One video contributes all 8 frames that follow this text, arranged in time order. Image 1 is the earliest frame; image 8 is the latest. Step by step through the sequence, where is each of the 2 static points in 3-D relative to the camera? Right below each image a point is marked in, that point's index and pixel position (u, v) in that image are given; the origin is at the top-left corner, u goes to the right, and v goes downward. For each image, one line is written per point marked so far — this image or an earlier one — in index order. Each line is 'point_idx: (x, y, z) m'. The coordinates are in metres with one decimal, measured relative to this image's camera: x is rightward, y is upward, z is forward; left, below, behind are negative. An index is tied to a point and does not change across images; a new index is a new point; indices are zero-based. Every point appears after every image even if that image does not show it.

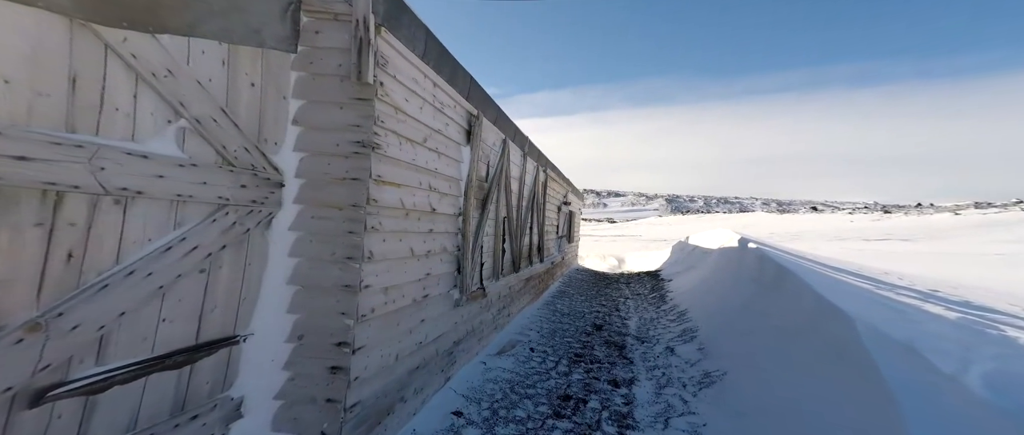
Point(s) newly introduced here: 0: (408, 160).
0: (-0.7, +0.4, +2.6) m
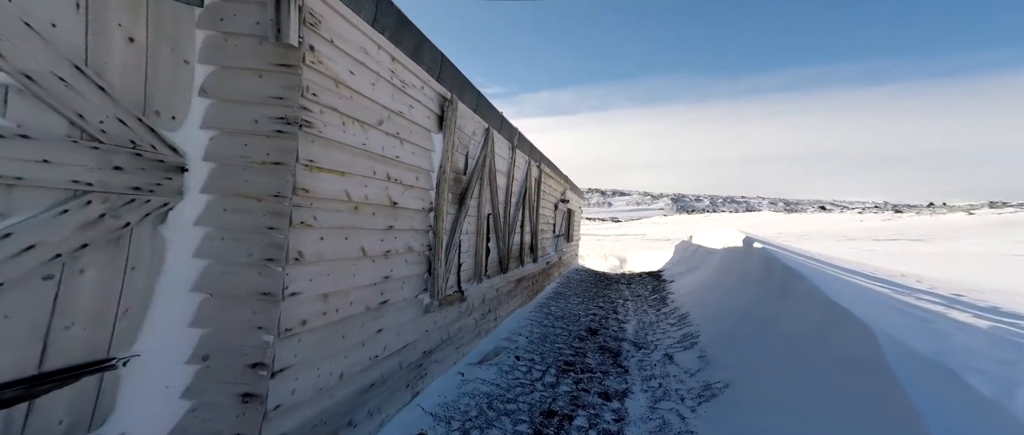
0: (-0.9, +0.4, +2.2) m
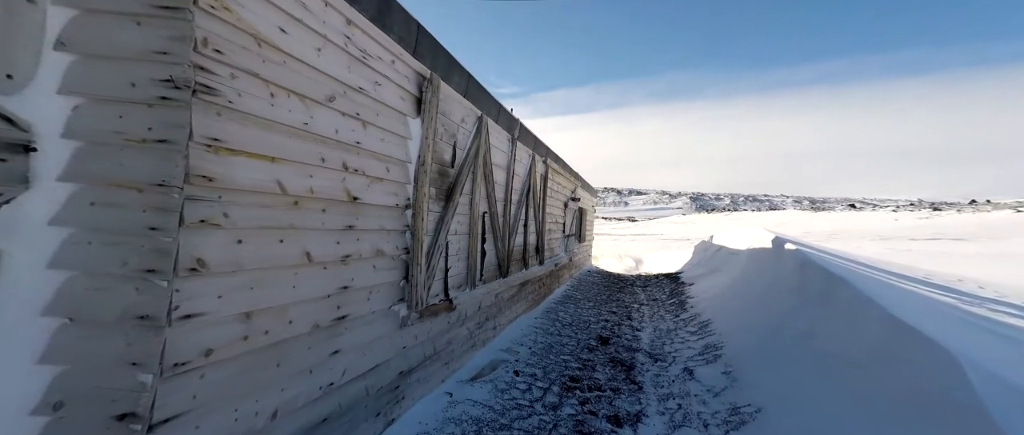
0: (-1.0, +0.5, +1.8) m
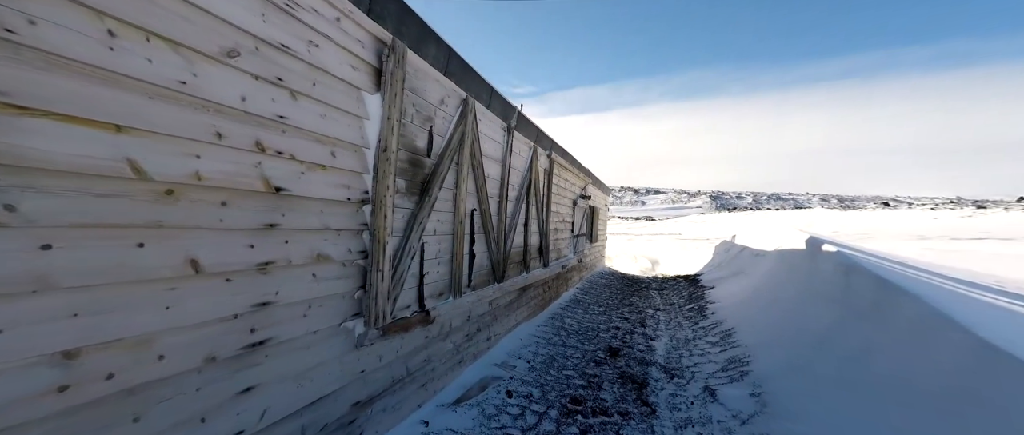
0: (-1.2, +0.5, +1.3) m
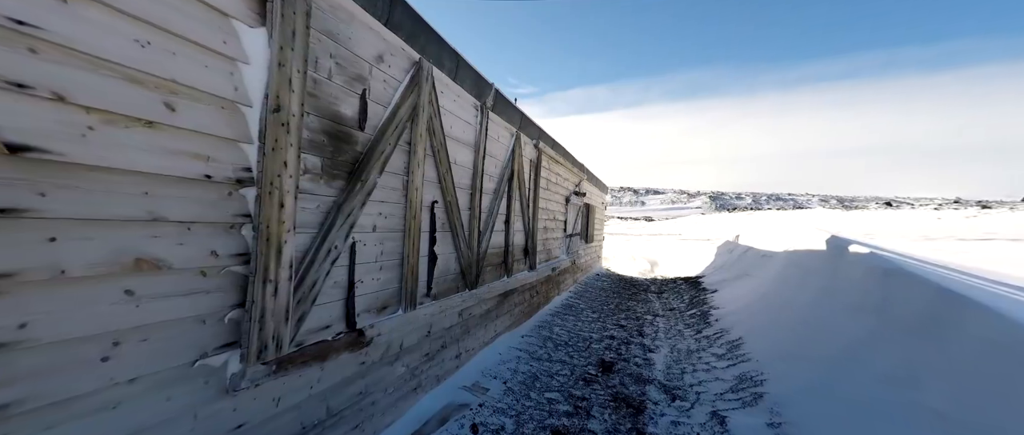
0: (-1.5, +0.5, +0.5) m
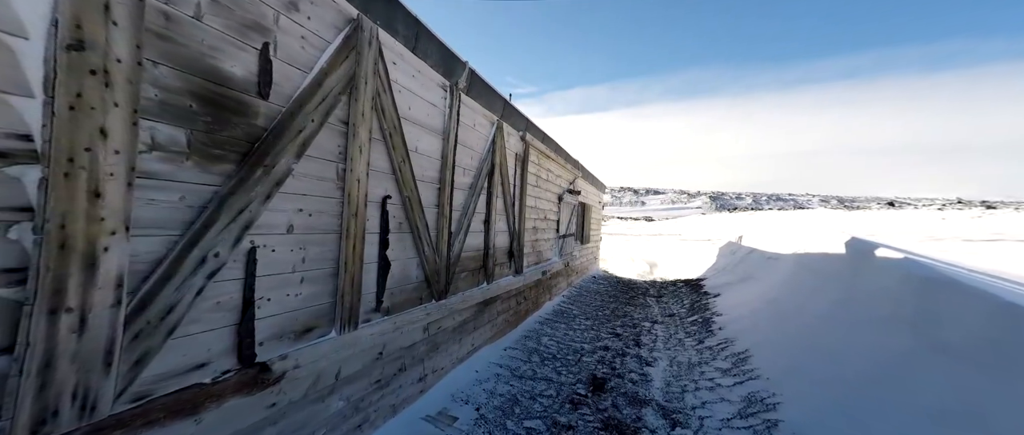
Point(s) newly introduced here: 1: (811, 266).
0: (-1.7, +0.5, 0.0) m
1: (+5.4, -0.8, +6.8) m
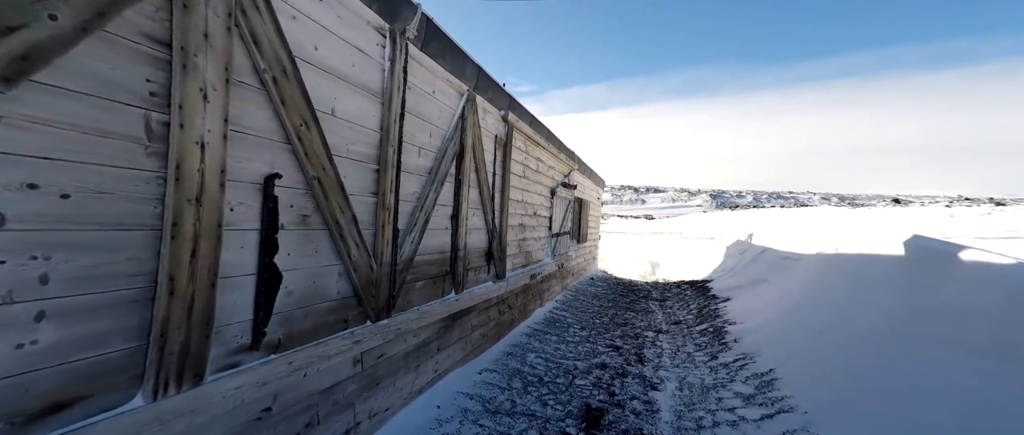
0: (-1.9, +0.6, -1.0) m
1: (+5.2, -0.8, +5.9) m
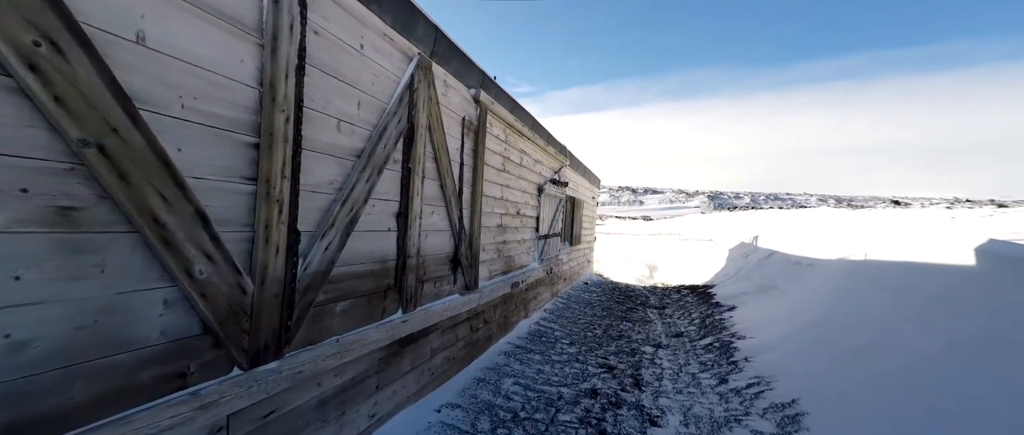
0: (-2.2, +0.6, -1.9) m
1: (+4.8, -0.8, +5.0) m
